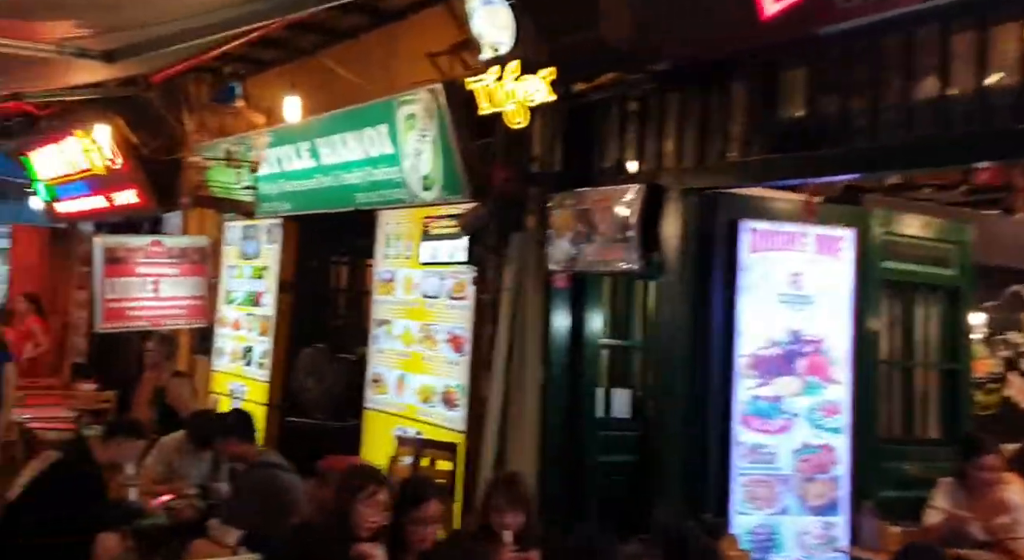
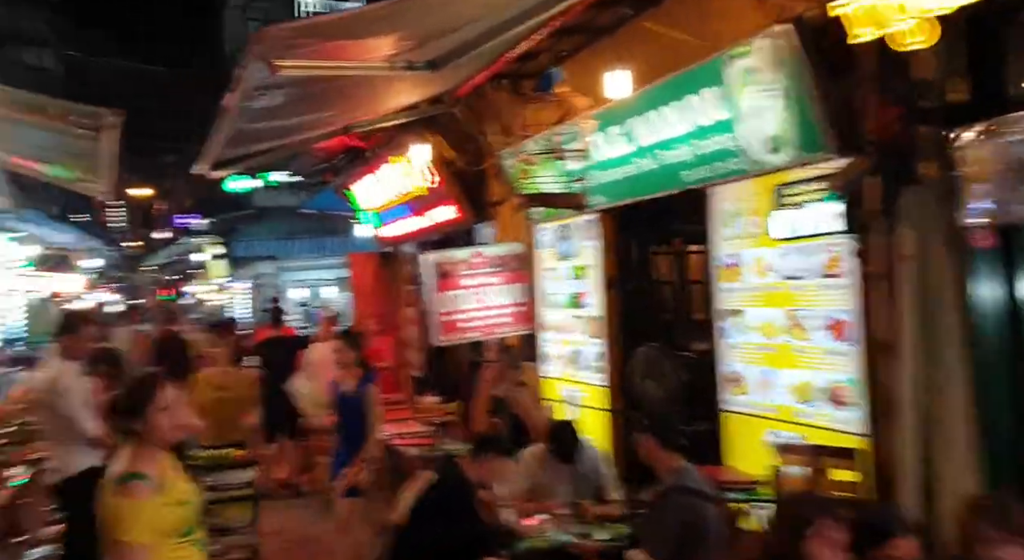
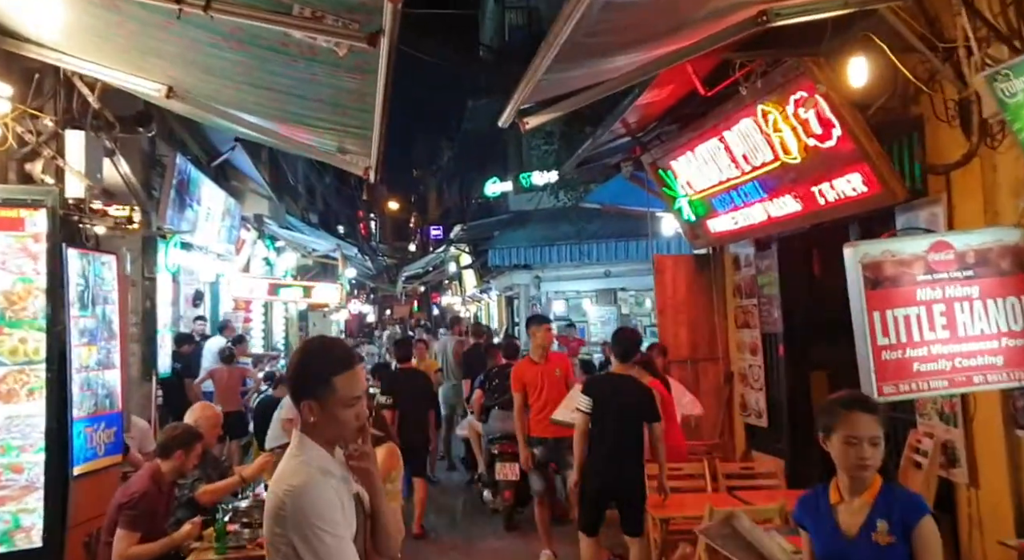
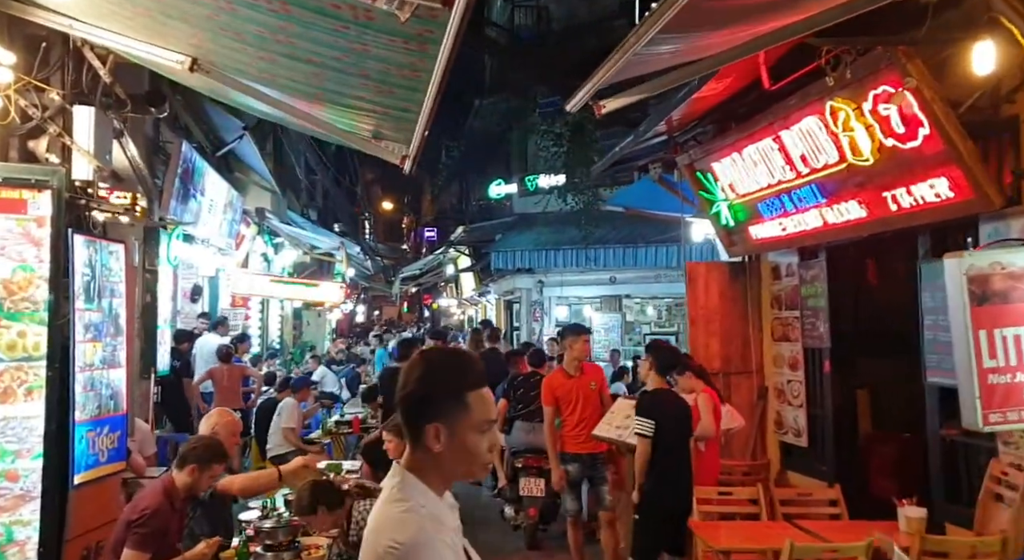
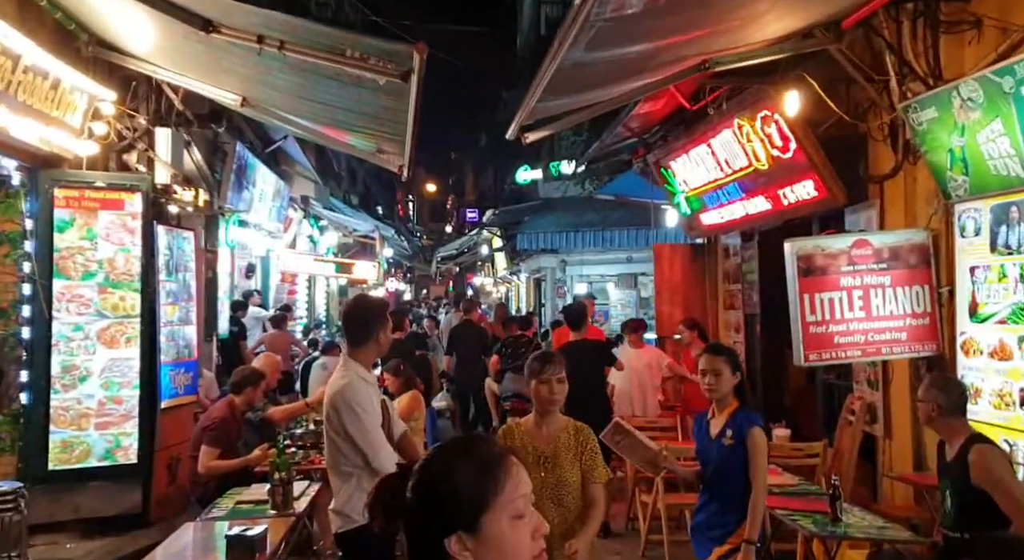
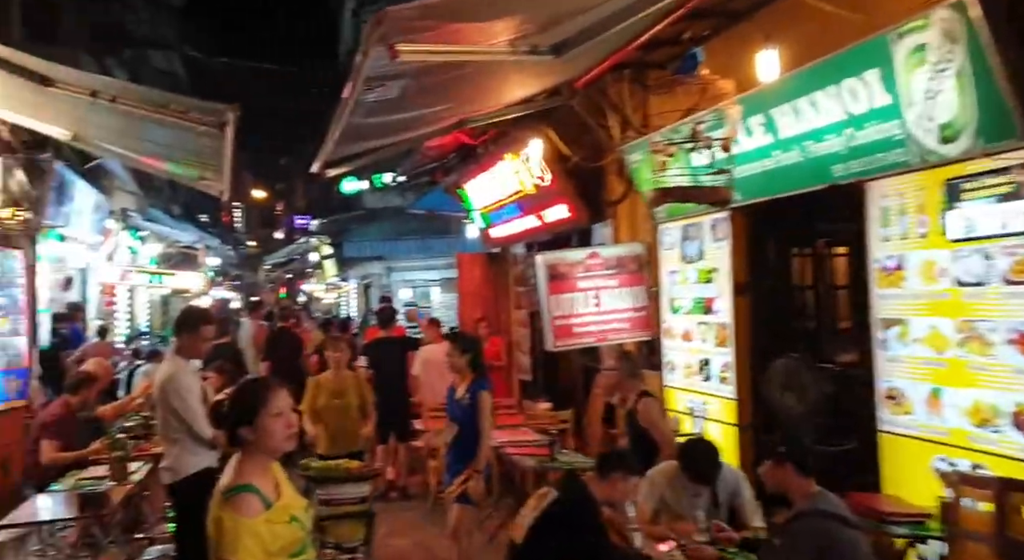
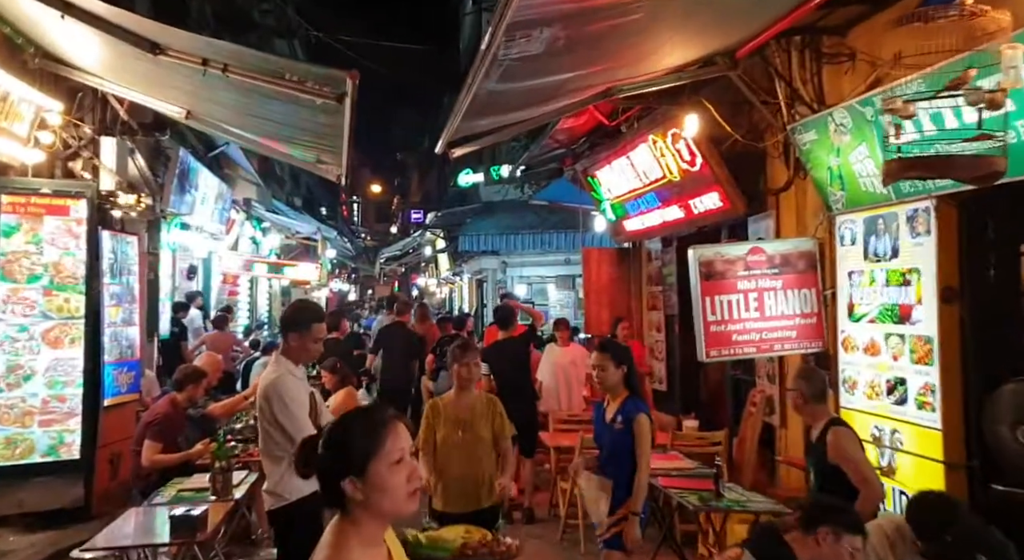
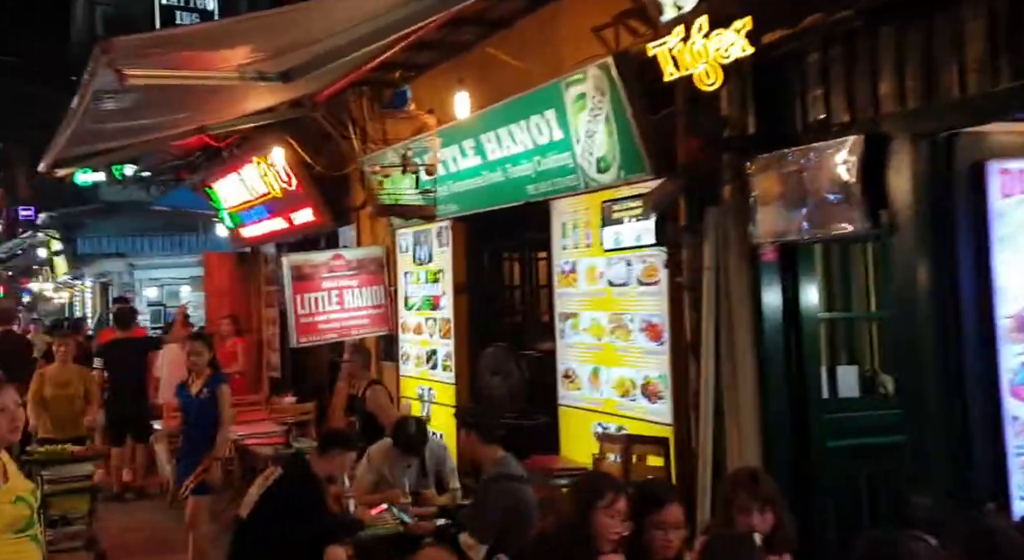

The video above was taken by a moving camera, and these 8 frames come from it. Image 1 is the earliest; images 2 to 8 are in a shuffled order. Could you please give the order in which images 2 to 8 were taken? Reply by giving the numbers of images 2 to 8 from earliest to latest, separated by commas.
8, 2, 6, 7, 5, 3, 4
